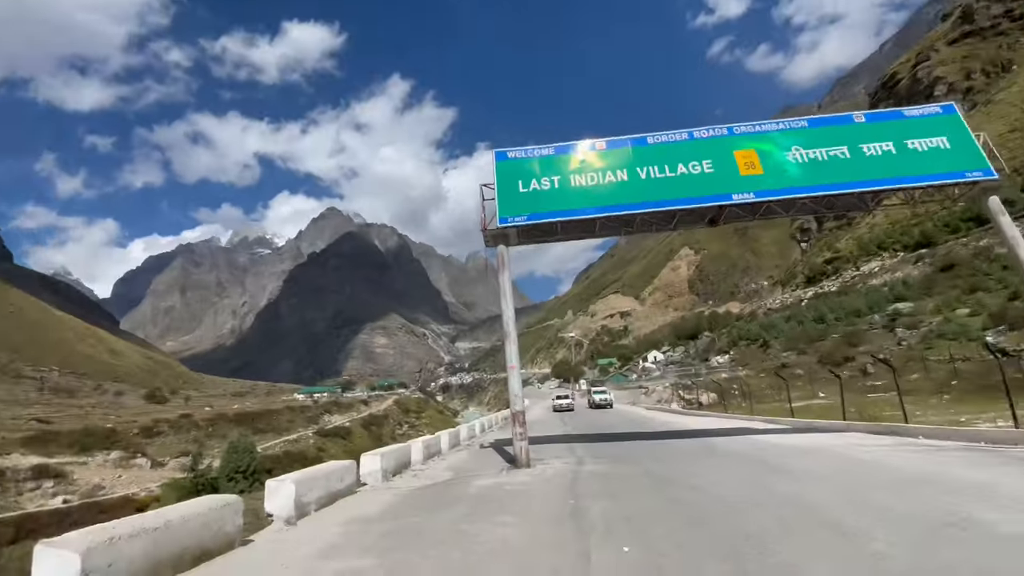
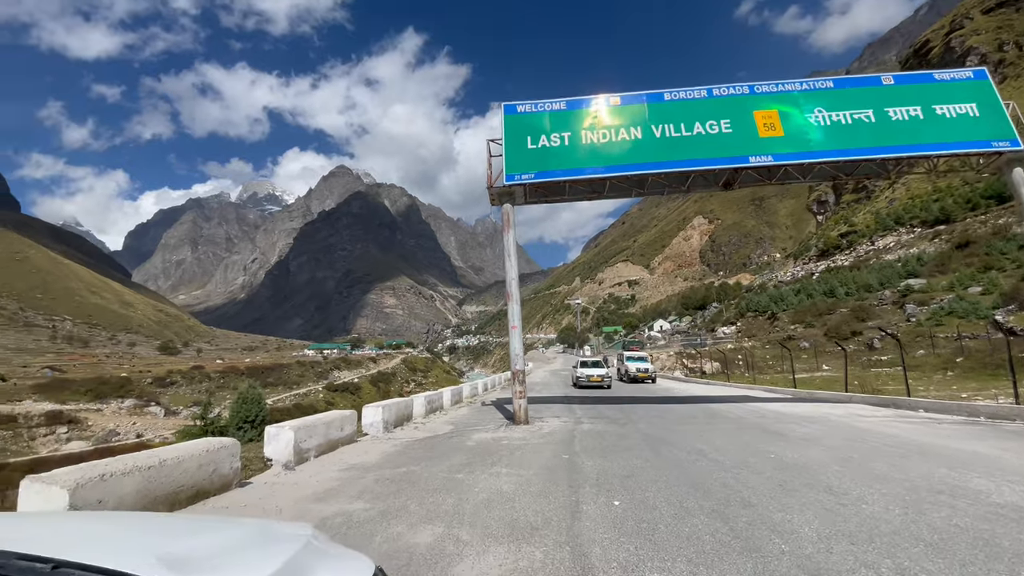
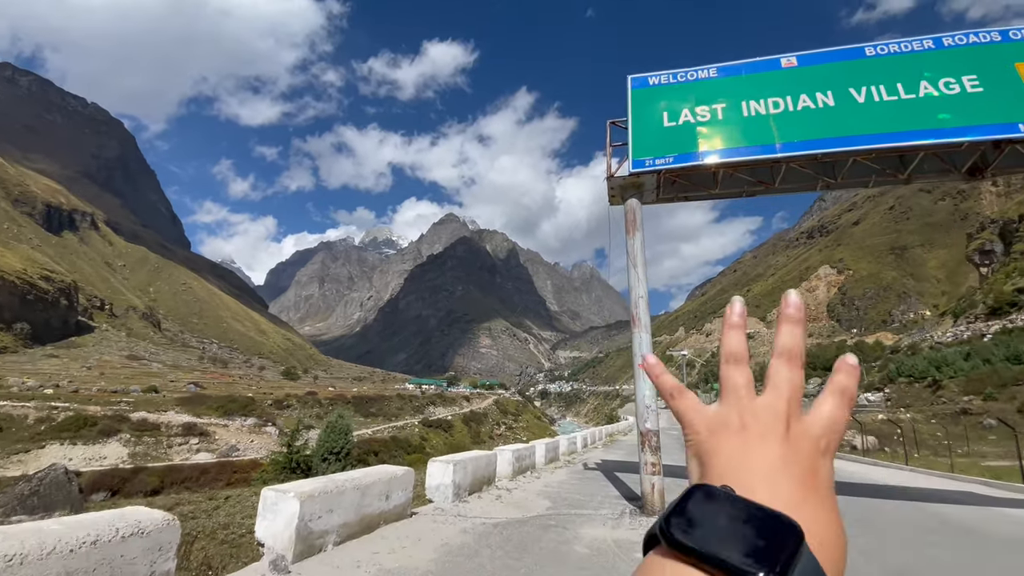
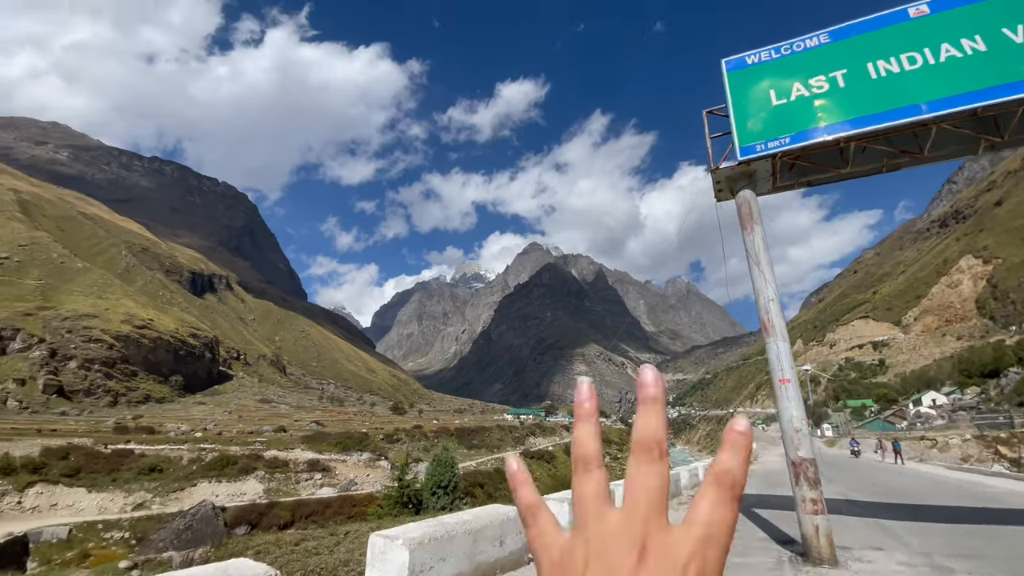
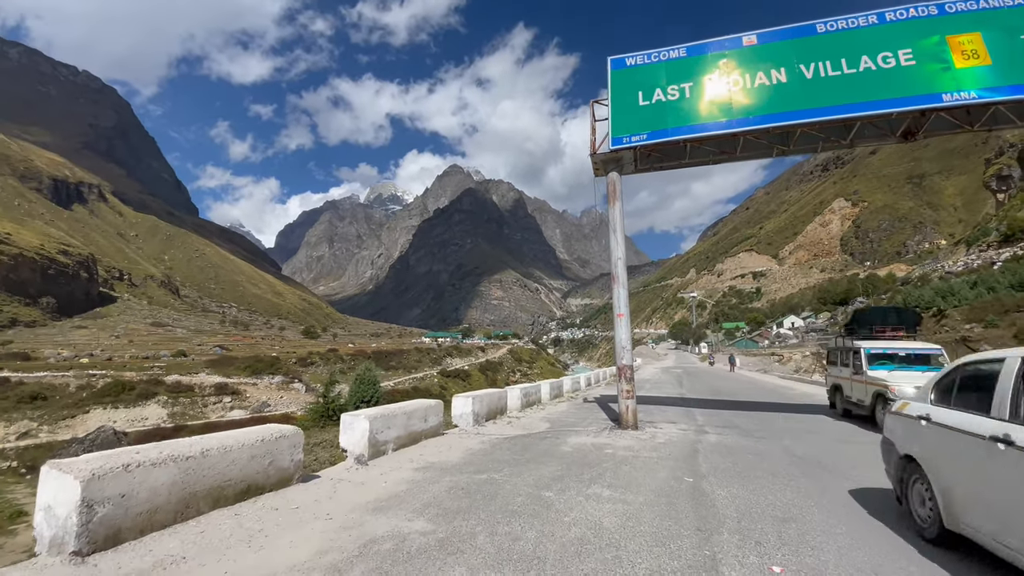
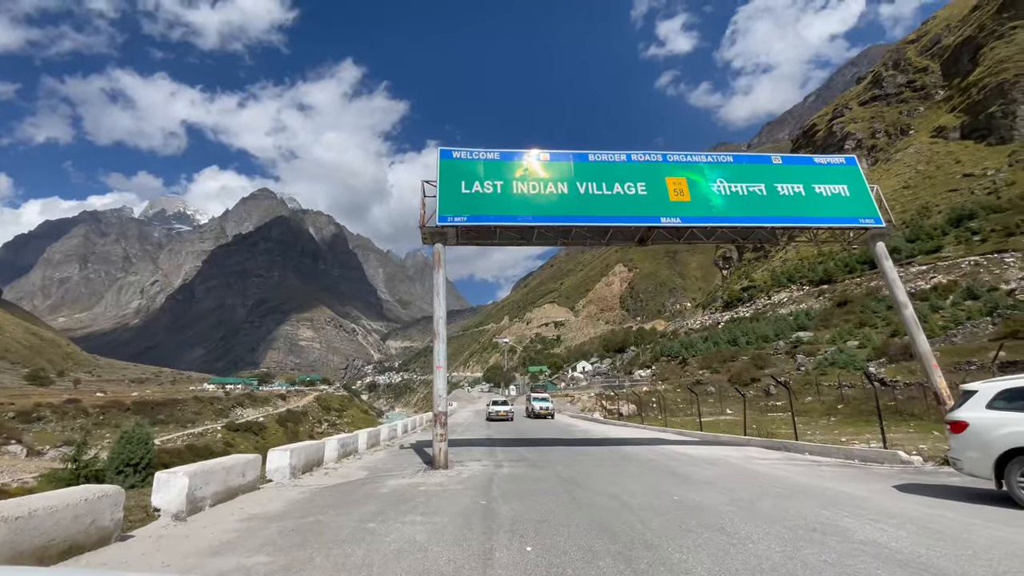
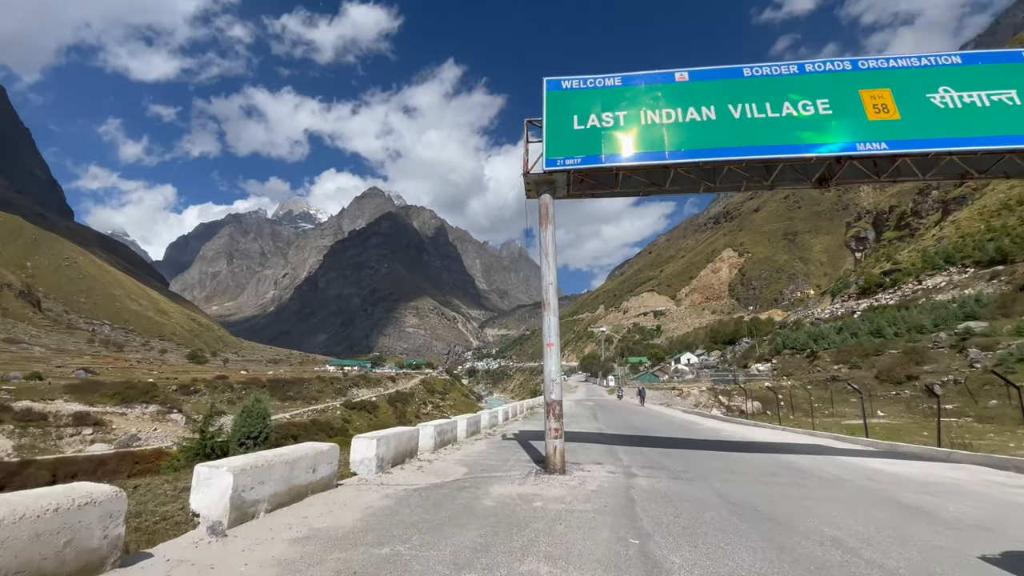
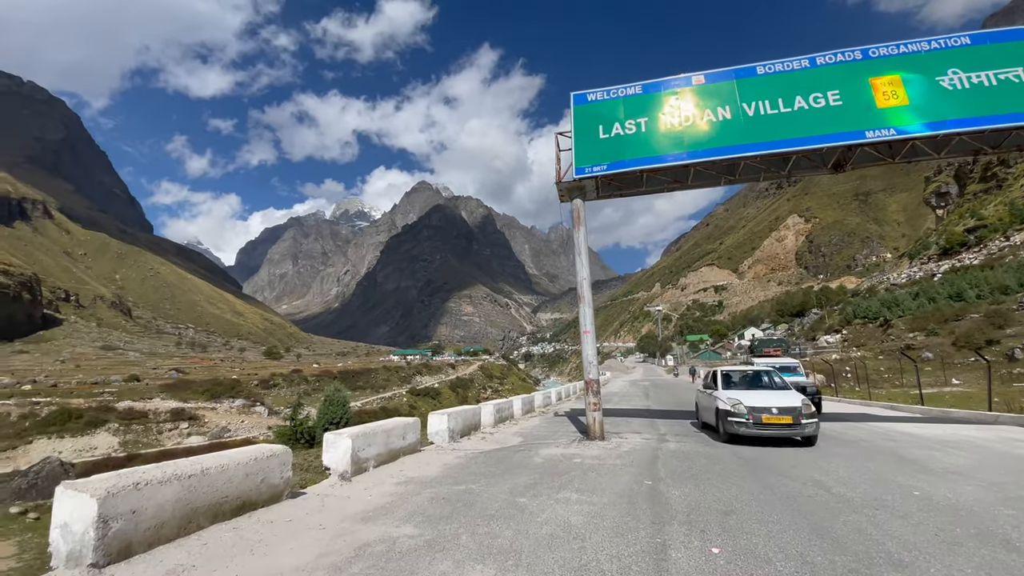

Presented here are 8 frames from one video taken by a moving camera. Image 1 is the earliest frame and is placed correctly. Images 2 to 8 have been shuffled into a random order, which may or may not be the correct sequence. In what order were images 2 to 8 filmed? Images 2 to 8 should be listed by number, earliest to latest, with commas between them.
6, 2, 8, 5, 7, 3, 4
